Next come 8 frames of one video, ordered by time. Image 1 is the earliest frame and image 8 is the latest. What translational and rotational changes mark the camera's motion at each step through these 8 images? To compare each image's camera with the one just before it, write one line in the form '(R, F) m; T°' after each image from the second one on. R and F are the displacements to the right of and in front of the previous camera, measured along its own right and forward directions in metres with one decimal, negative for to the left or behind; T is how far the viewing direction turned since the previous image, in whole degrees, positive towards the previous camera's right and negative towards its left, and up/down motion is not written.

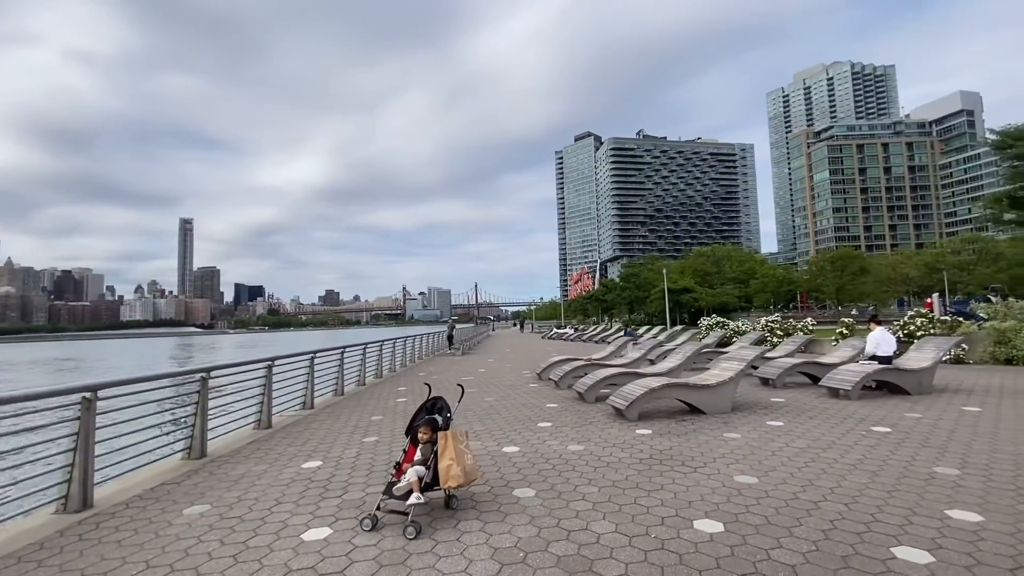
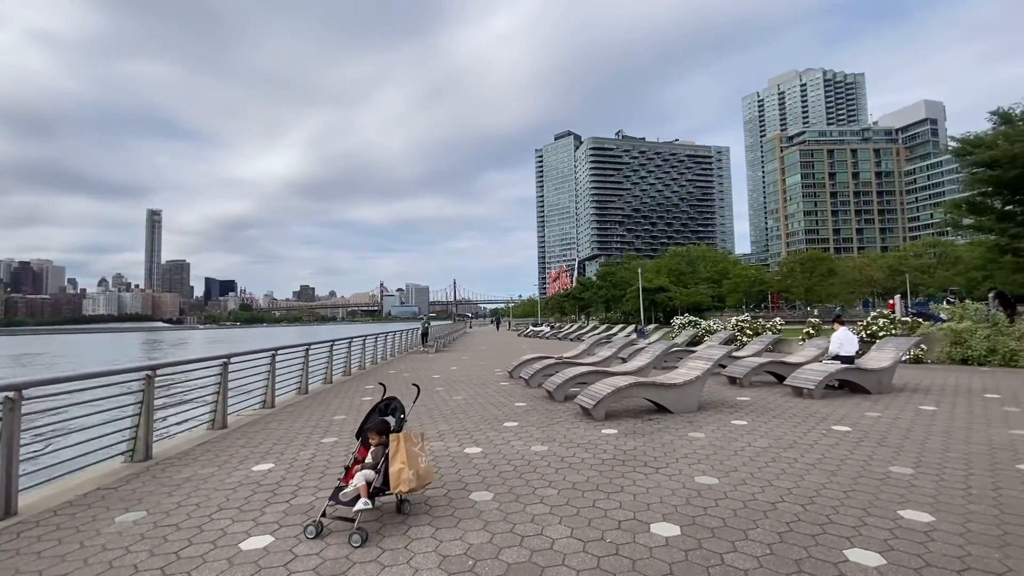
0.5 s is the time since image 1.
(+0.2, +0.1) m; +3°
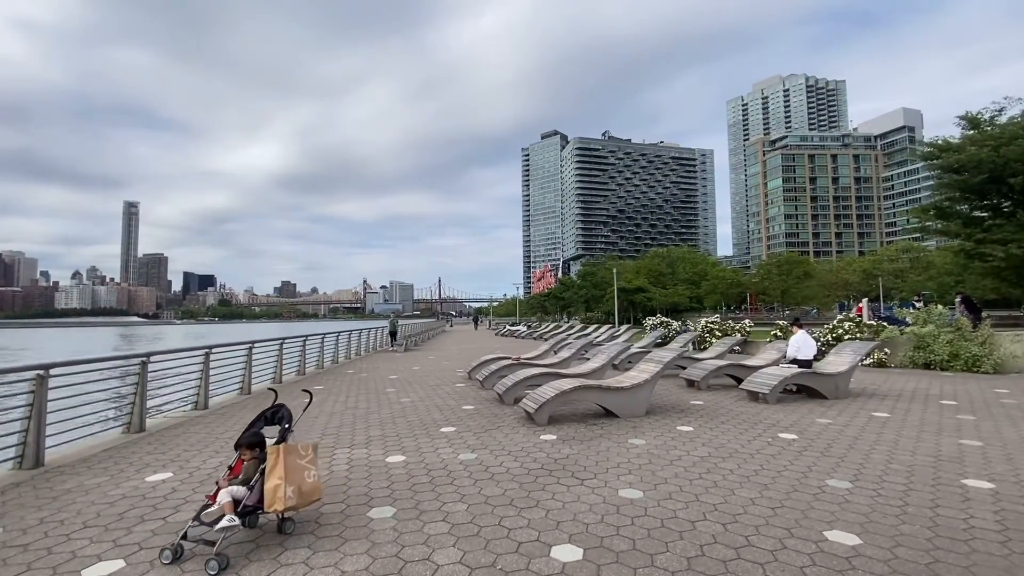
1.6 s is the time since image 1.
(+0.6, +0.4) m; +2°
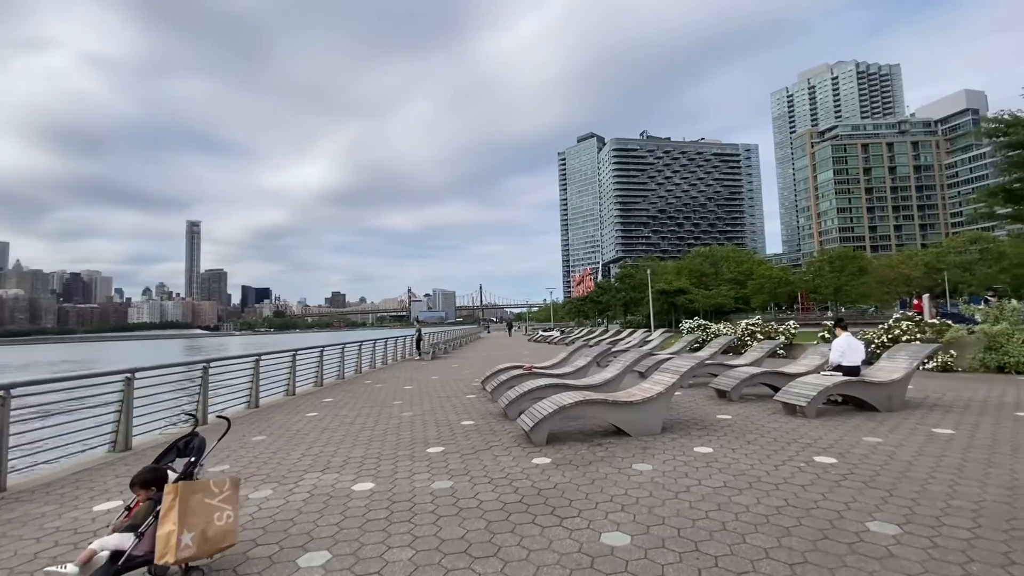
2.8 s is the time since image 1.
(+0.6, +0.7) m; -5°
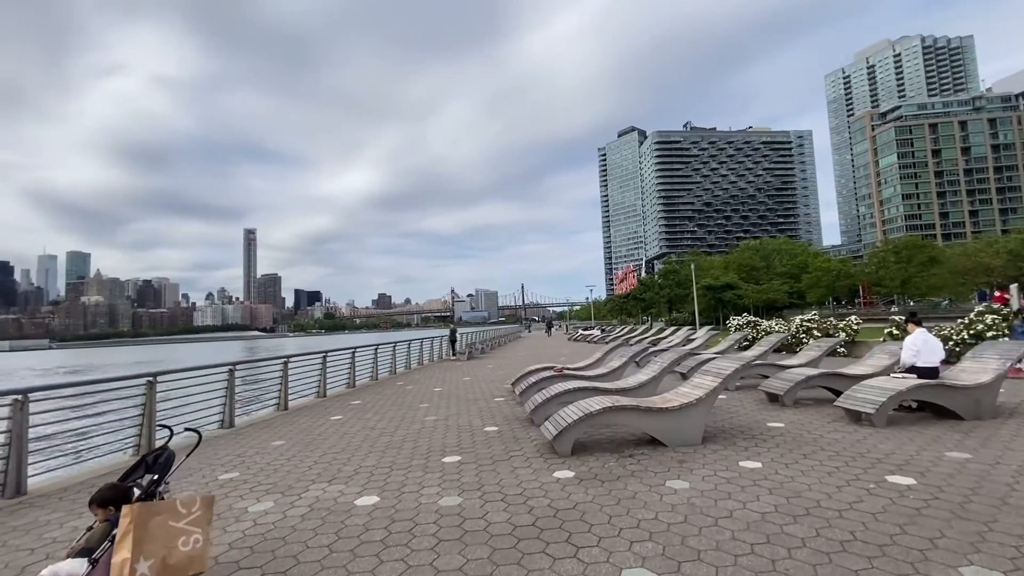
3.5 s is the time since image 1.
(+0.3, +0.5) m; -5°
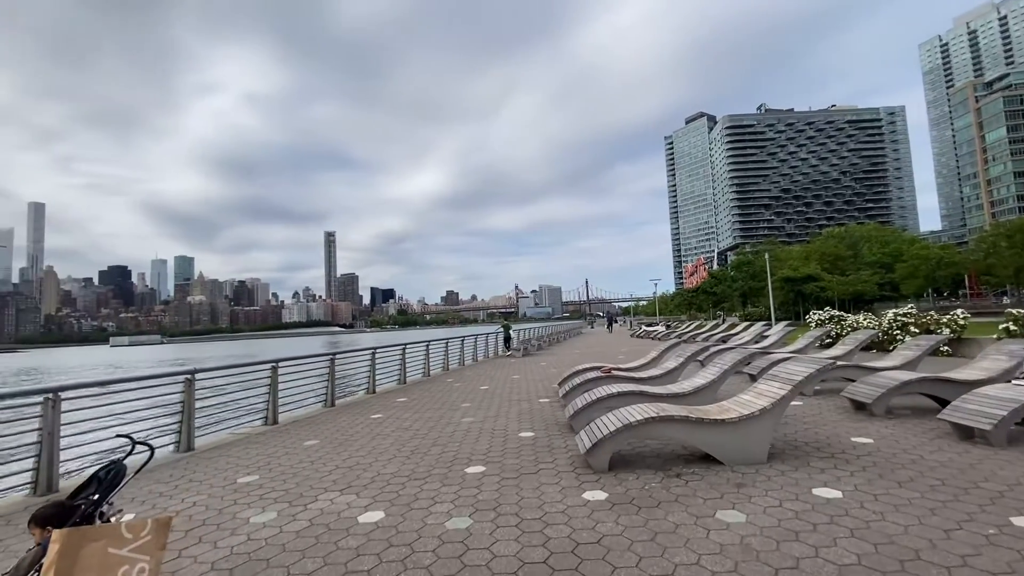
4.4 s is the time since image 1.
(+0.4, +0.6) m; -8°
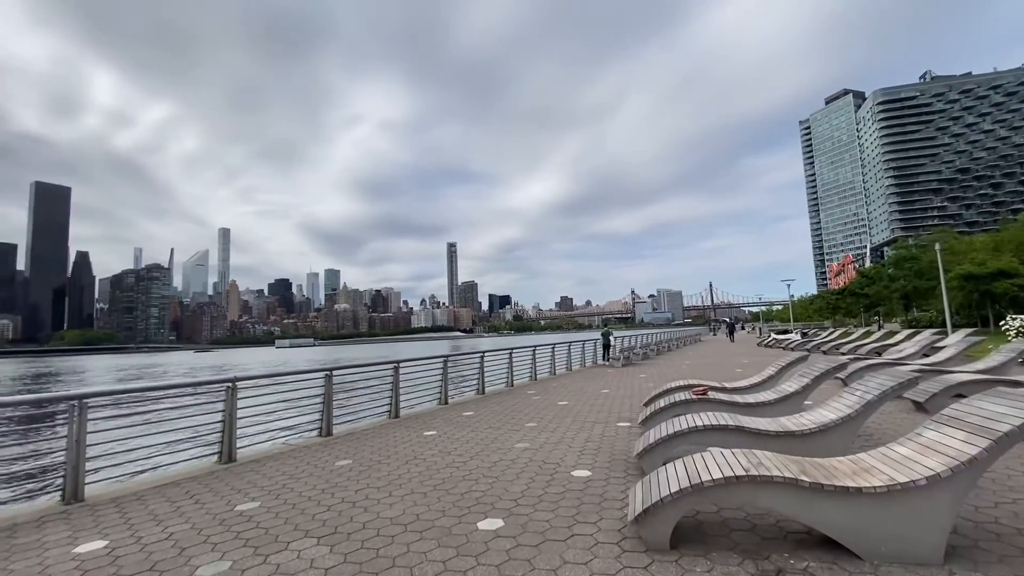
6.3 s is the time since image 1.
(+0.7, +1.3) m; -14°
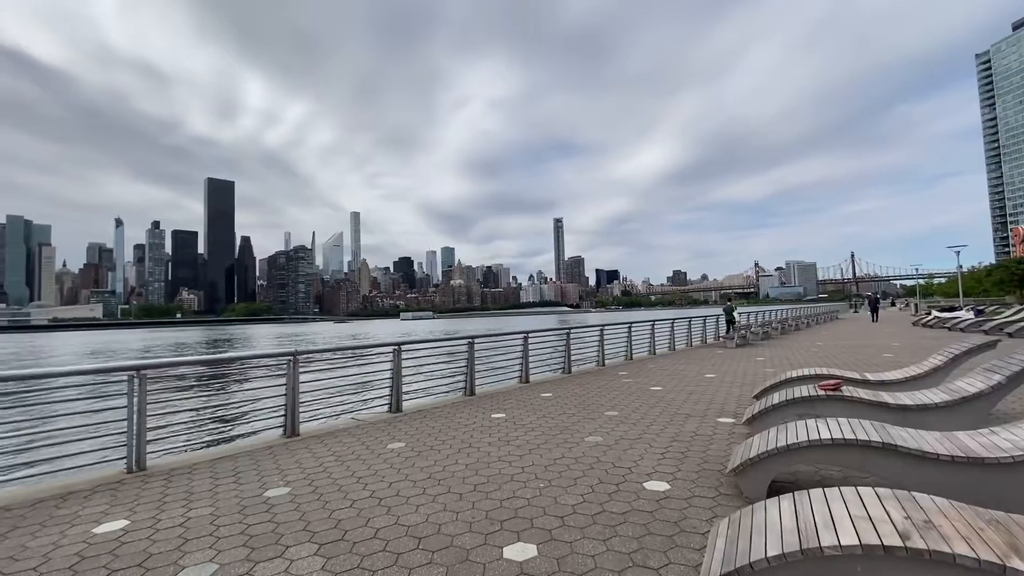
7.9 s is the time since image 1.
(+0.4, +1.0) m; -13°
